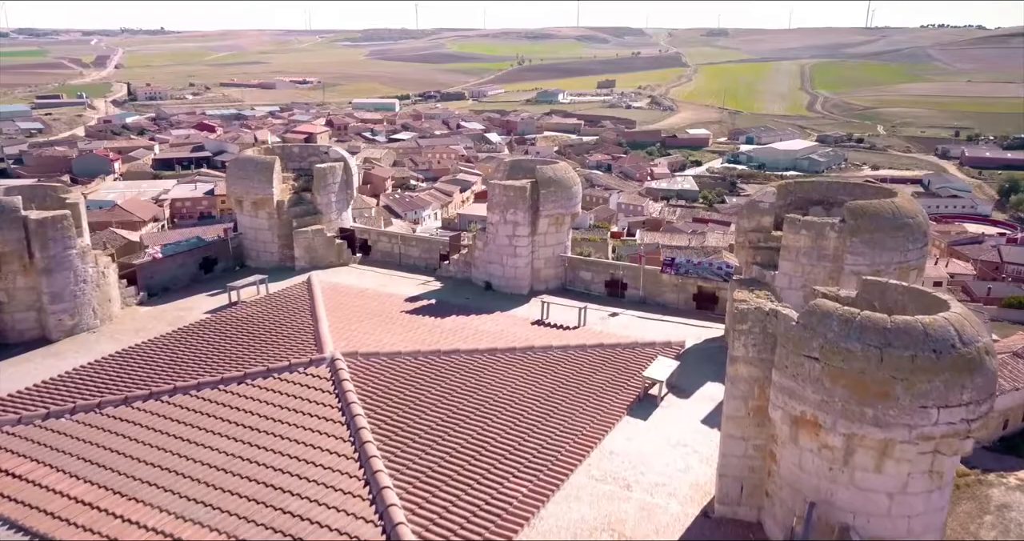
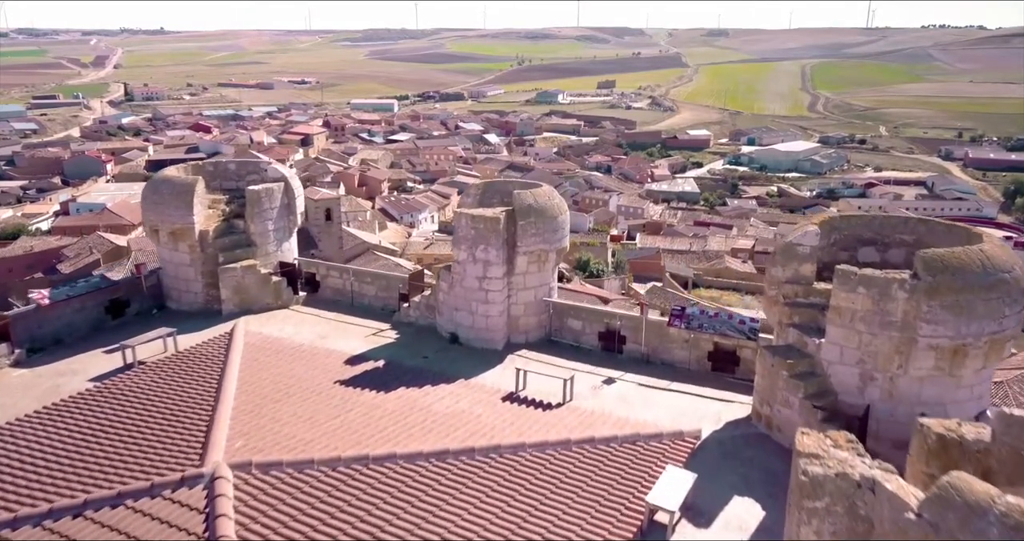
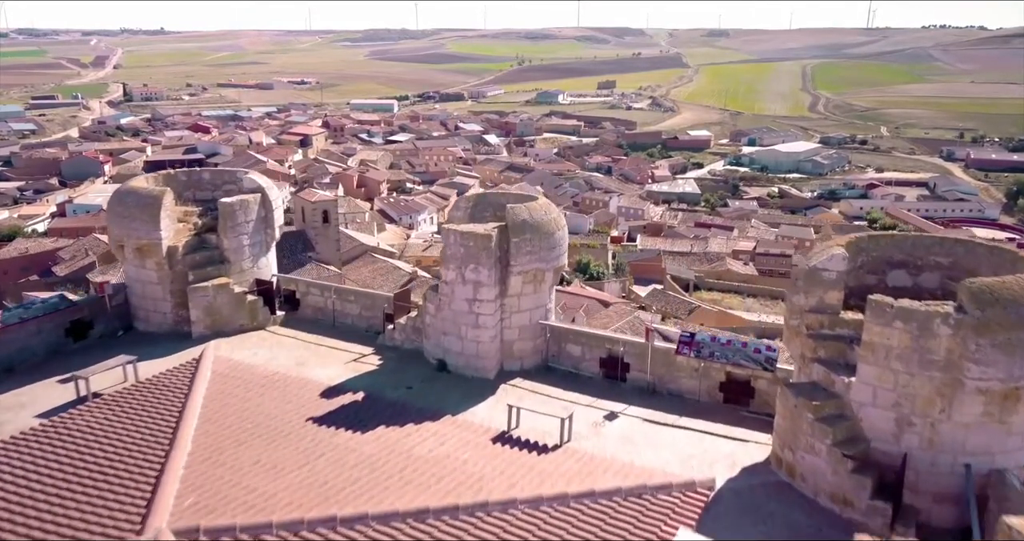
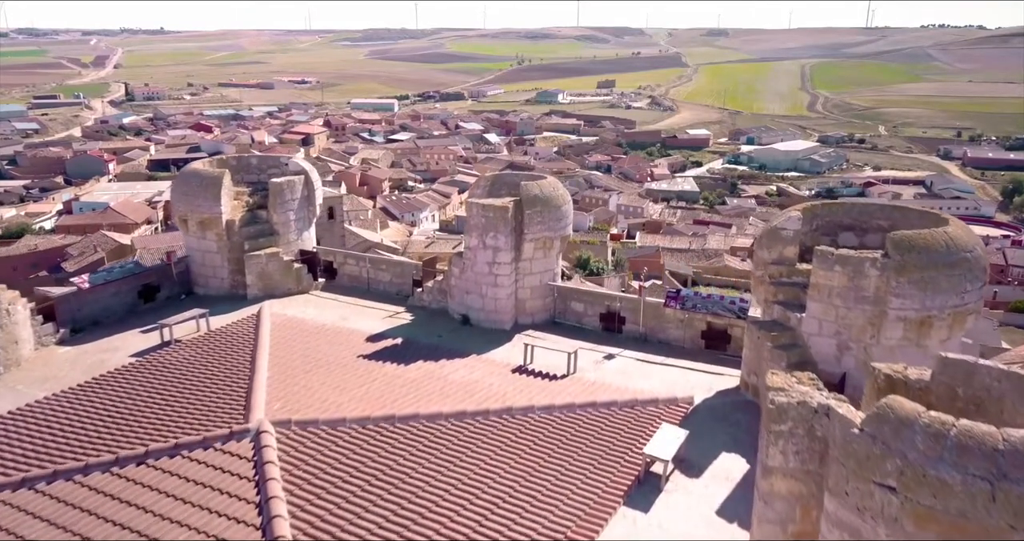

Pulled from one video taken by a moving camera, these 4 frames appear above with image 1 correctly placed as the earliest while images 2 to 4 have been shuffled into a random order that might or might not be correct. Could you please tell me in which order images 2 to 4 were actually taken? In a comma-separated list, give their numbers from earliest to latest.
4, 2, 3
